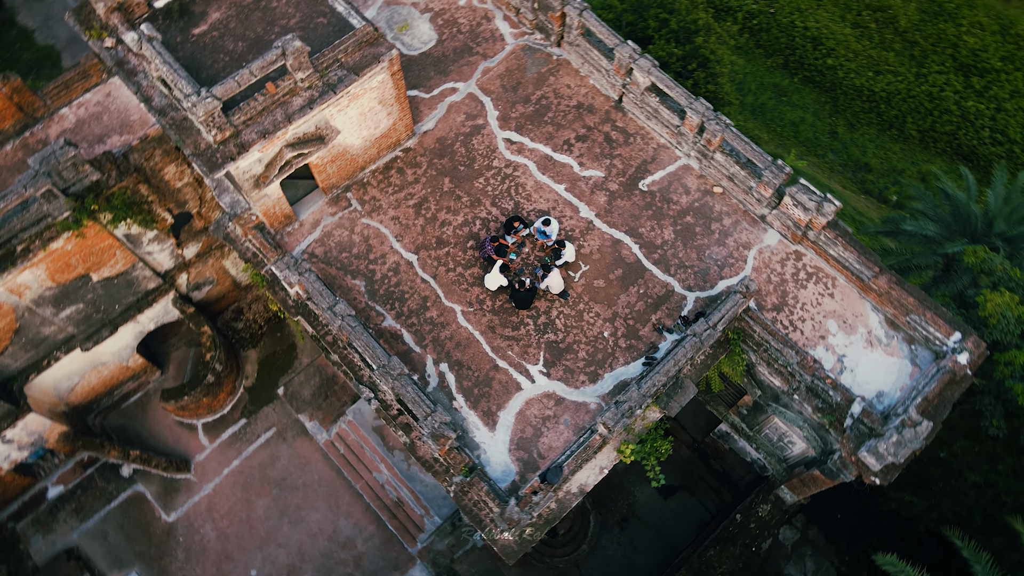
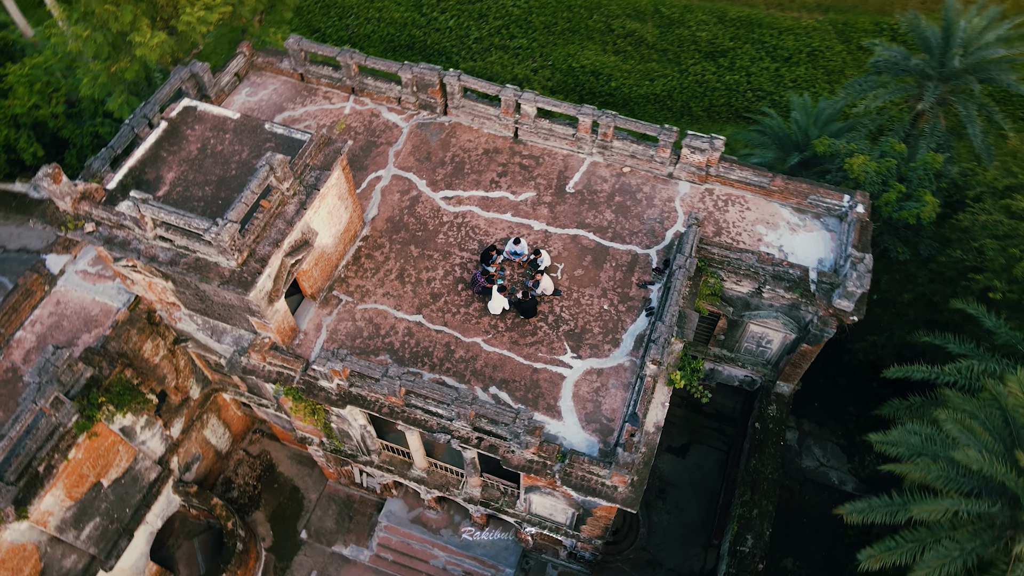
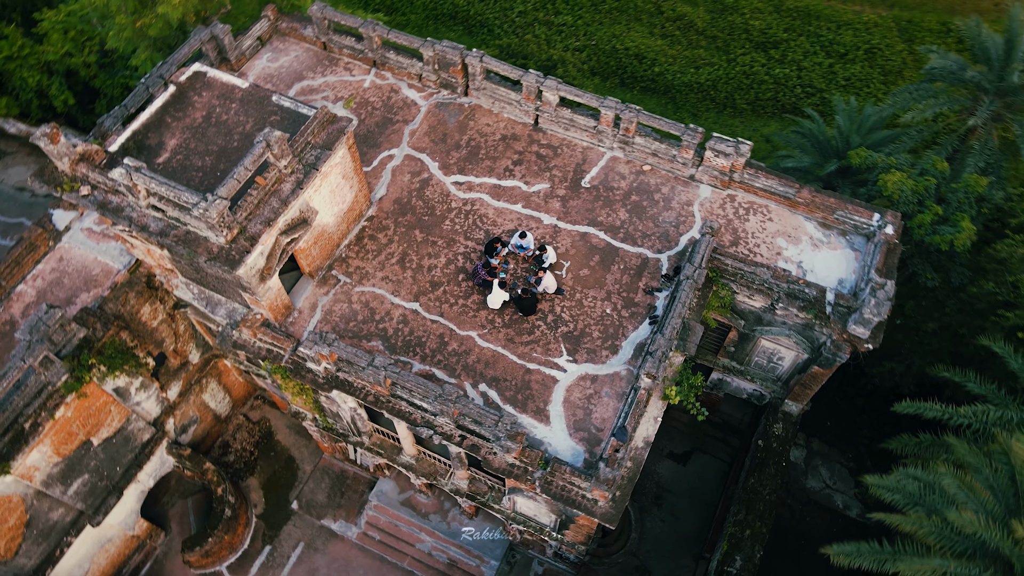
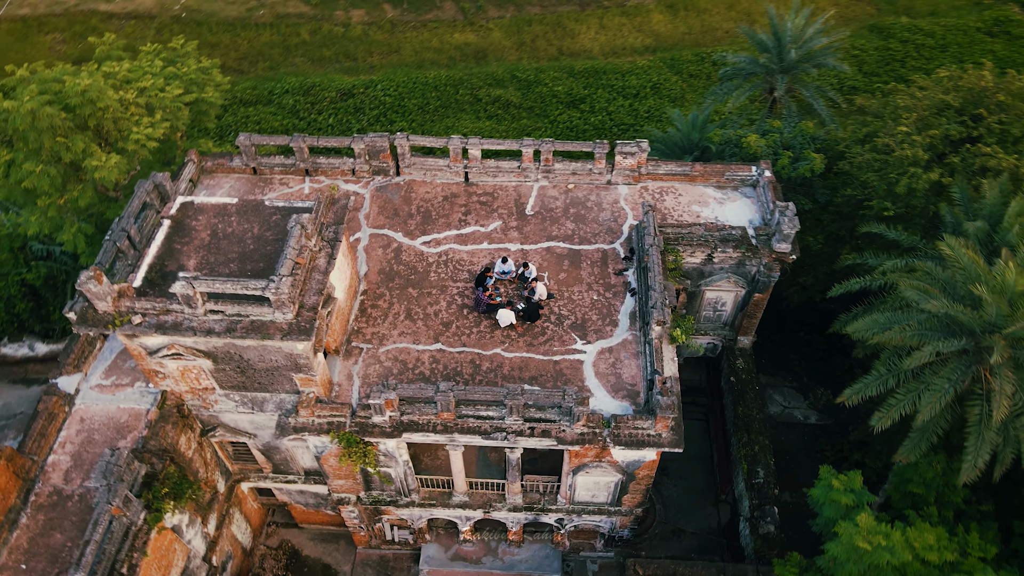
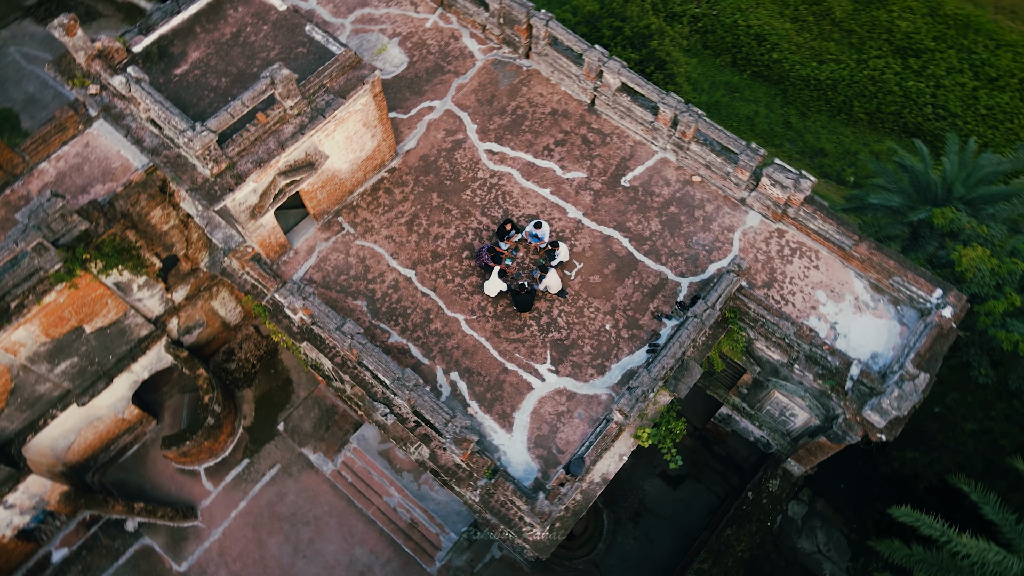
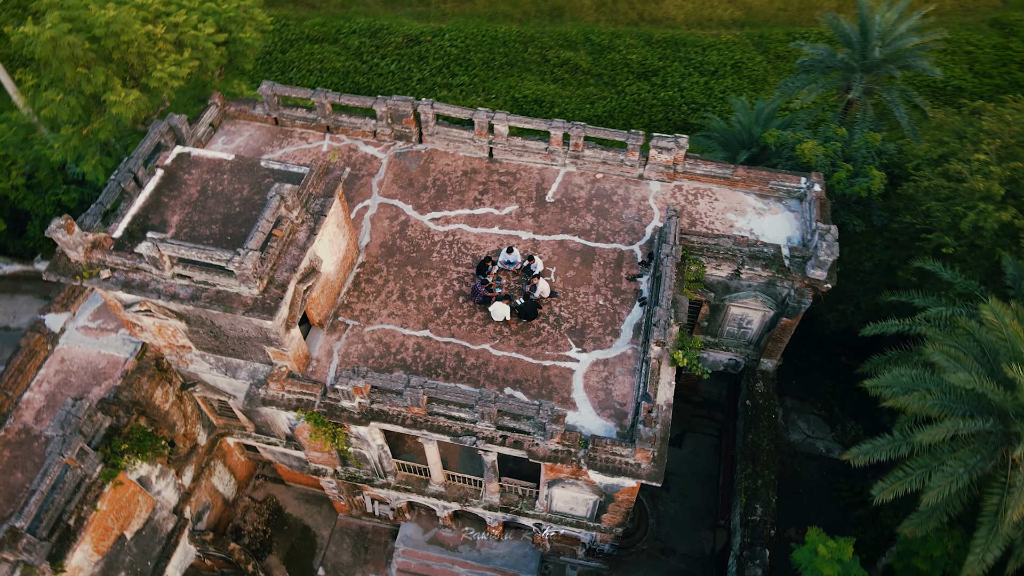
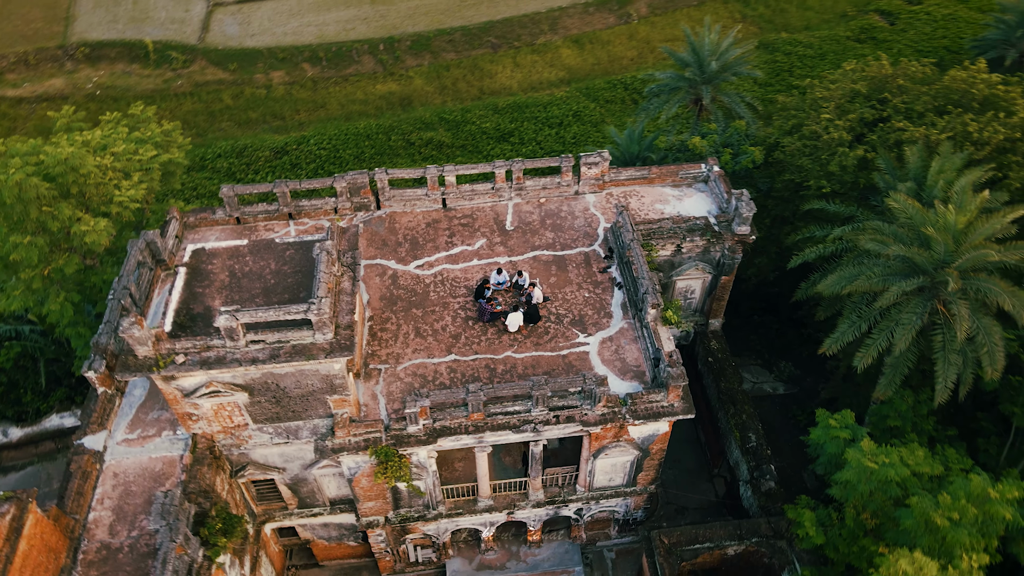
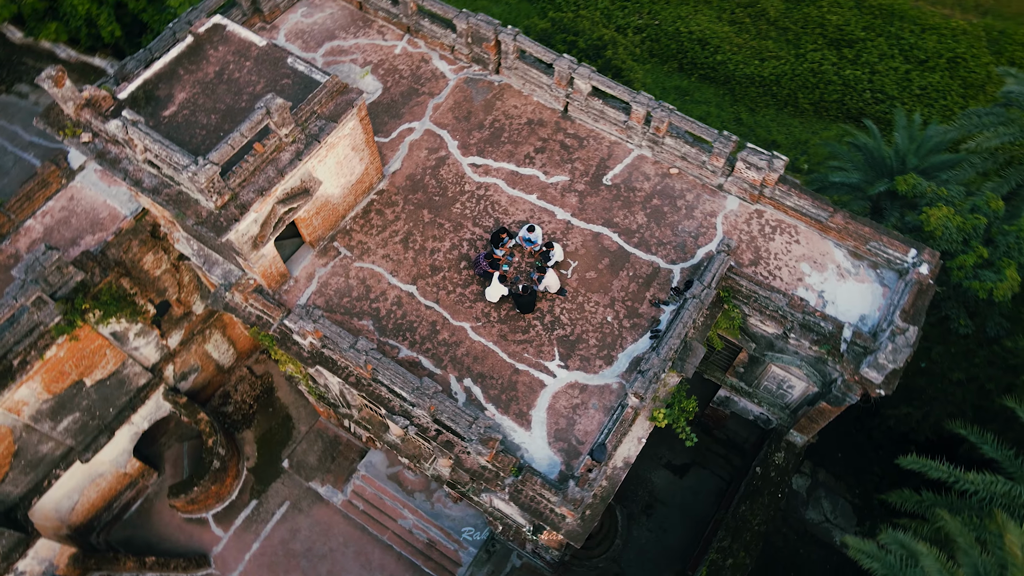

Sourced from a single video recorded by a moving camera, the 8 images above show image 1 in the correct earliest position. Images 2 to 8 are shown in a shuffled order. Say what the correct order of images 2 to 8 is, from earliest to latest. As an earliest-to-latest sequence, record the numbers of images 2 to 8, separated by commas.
5, 8, 3, 2, 6, 4, 7
